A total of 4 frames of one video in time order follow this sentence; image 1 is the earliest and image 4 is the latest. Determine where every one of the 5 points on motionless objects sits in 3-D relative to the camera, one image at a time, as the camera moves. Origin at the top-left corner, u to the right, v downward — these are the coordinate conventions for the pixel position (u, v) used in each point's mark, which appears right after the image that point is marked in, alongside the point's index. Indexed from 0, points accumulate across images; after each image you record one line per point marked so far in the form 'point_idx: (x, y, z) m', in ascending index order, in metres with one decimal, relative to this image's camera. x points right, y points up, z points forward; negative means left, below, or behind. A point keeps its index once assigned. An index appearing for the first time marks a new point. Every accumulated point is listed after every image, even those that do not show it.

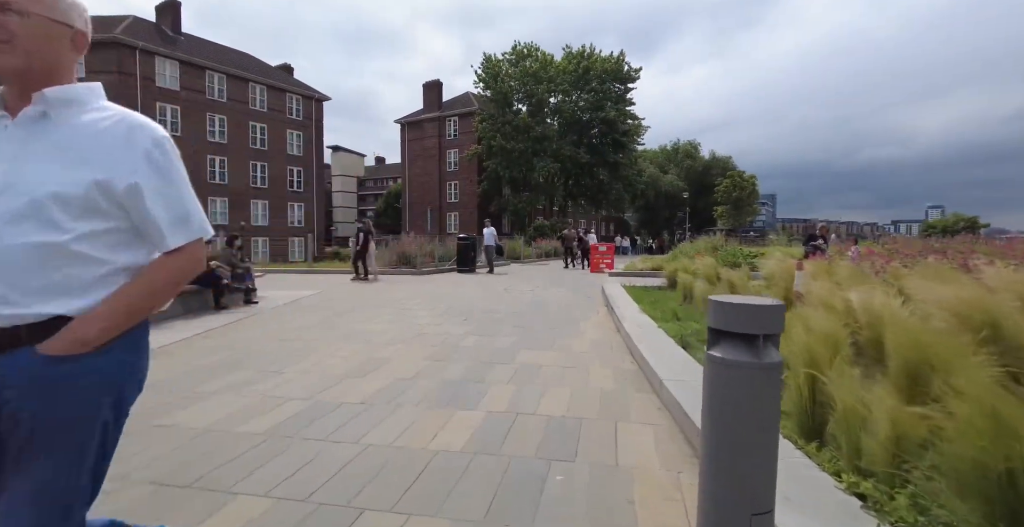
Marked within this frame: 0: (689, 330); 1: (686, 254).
0: (+2.4, -0.9, +6.5) m
1: (+7.1, +0.2, +19.5) m
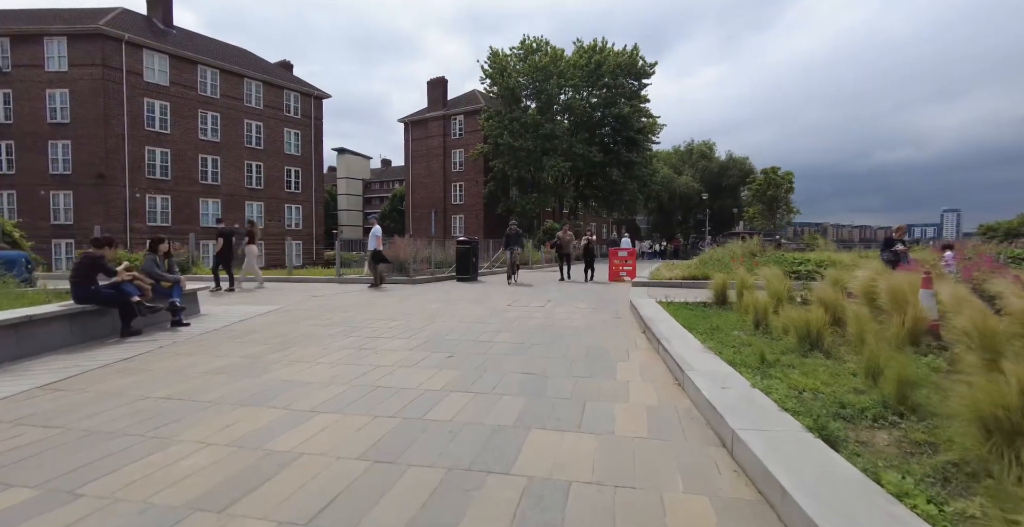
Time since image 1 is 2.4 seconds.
0: (+2.4, -1.1, +3.9) m
1: (+7.4, -0.1, +16.9) m
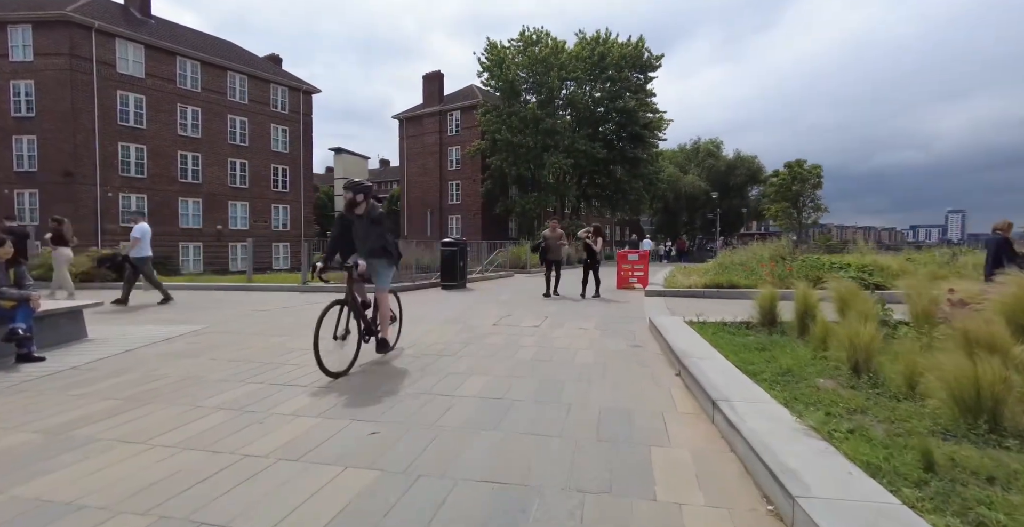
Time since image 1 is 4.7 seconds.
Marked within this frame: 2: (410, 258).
0: (+2.2, -1.2, +1.6) m
1: (+7.1, -0.2, +14.5) m
2: (-3.5, +0.2, +16.7) m
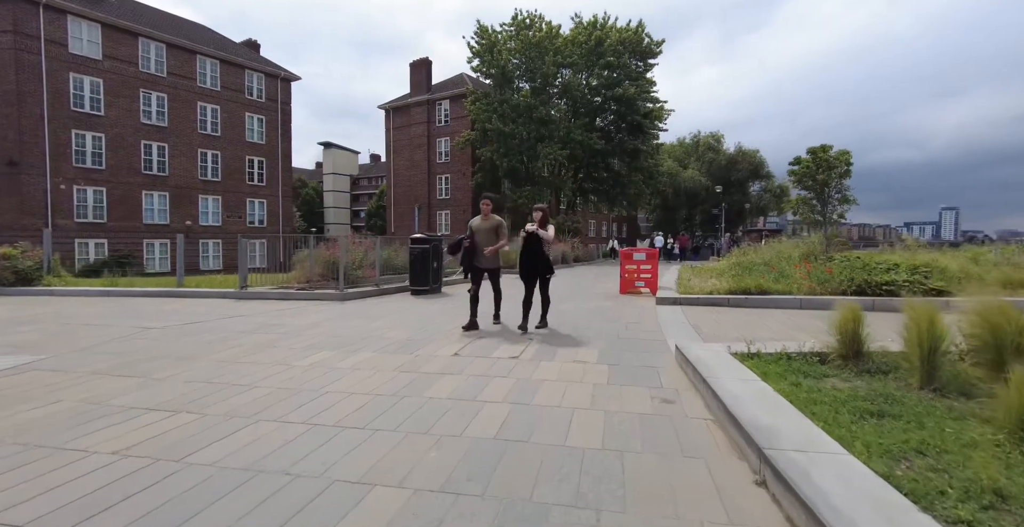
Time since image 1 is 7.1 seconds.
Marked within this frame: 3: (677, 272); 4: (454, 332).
0: (+1.8, -1.3, -0.9) m
1: (+6.7, -0.2, +12.1) m
2: (-4.0, +0.2, +14.2) m
3: (+6.1, -0.3, +17.3) m
4: (-0.9, -1.0, +7.4) m
